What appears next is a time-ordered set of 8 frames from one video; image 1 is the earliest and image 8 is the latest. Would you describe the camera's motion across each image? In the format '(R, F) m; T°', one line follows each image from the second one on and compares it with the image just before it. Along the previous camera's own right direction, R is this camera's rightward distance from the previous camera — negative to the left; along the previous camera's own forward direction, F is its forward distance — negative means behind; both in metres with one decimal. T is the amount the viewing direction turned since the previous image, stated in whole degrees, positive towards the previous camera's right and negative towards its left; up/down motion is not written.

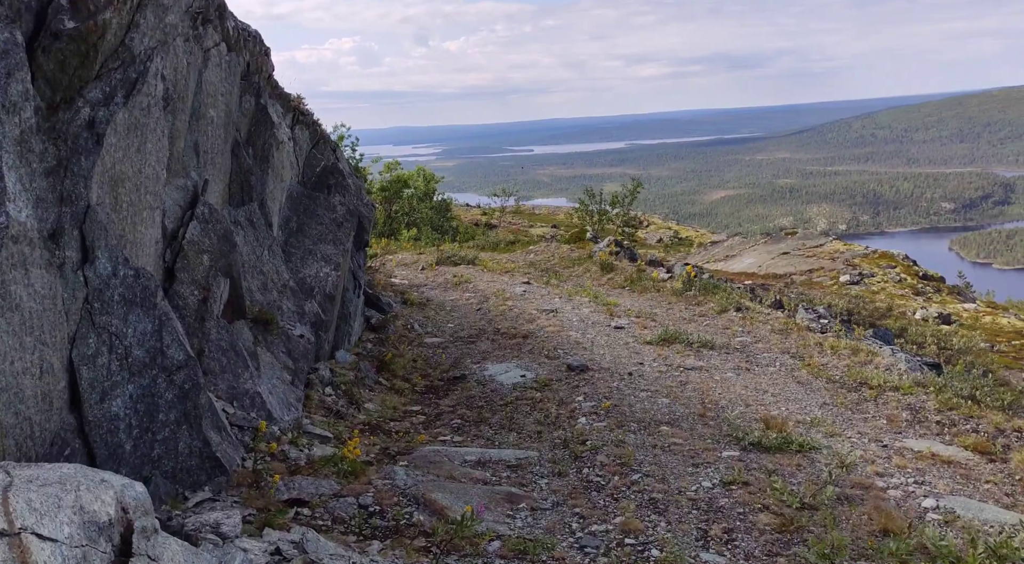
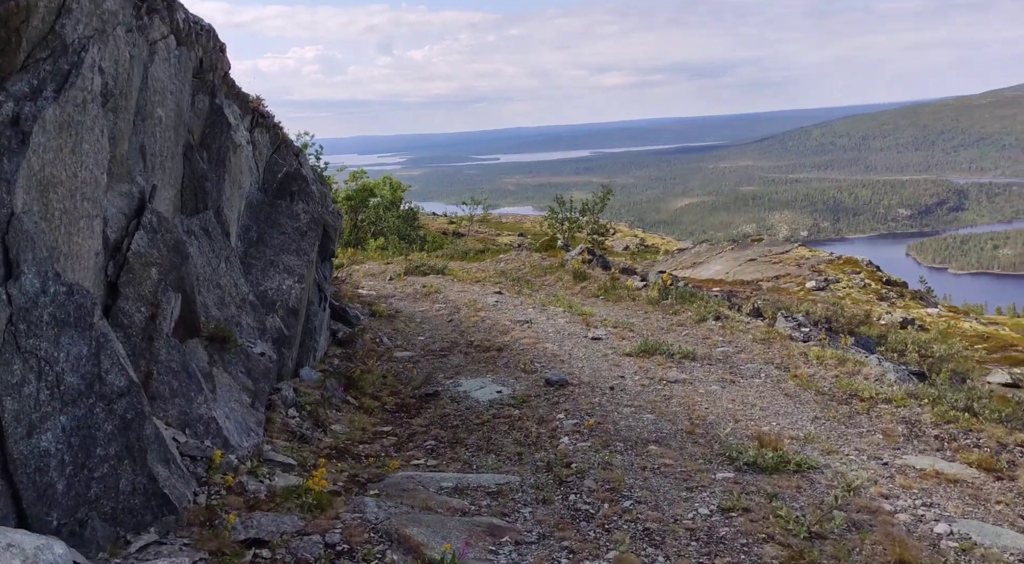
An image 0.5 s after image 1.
(-0.1, +0.9) m; +2°
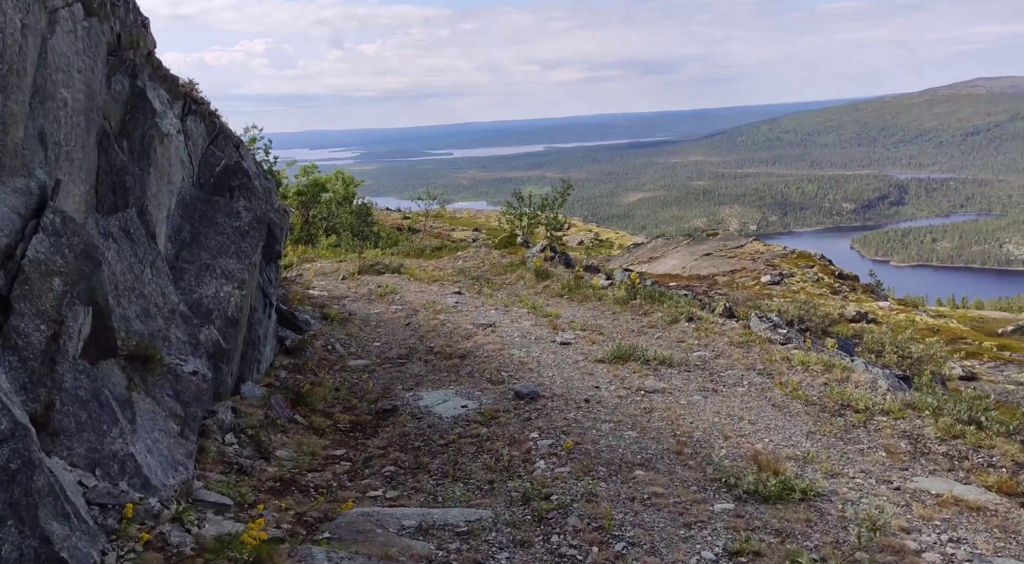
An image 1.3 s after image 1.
(-0.2, +1.6) m; +3°
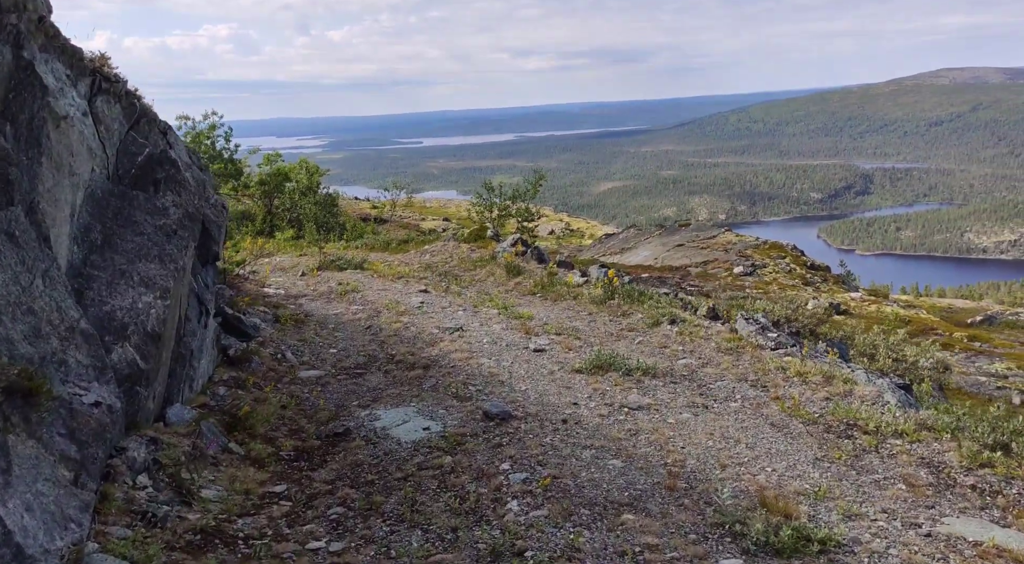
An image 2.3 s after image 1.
(+0.1, +1.9) m; +2°
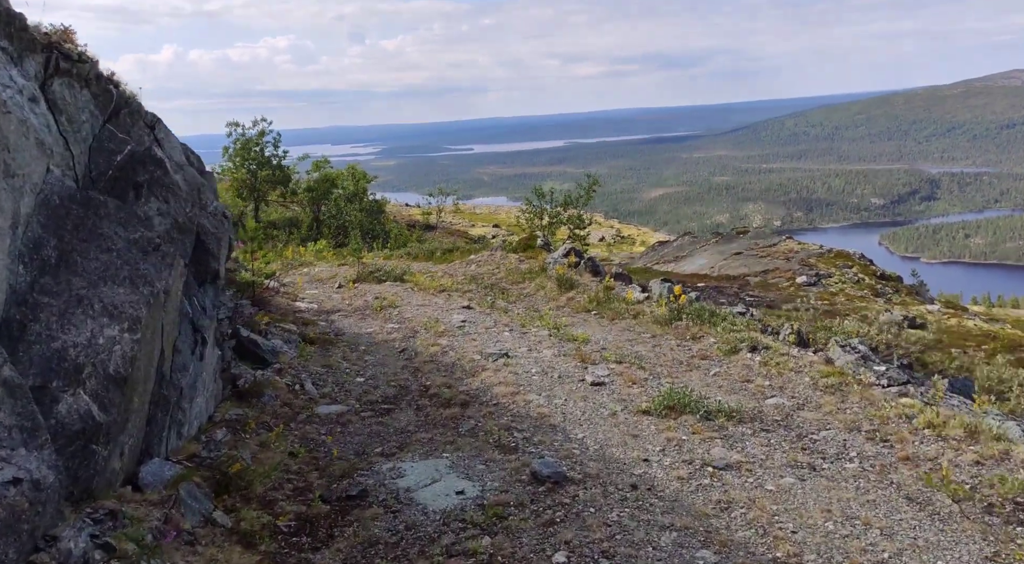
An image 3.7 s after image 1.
(-0.1, +2.8) m; -3°
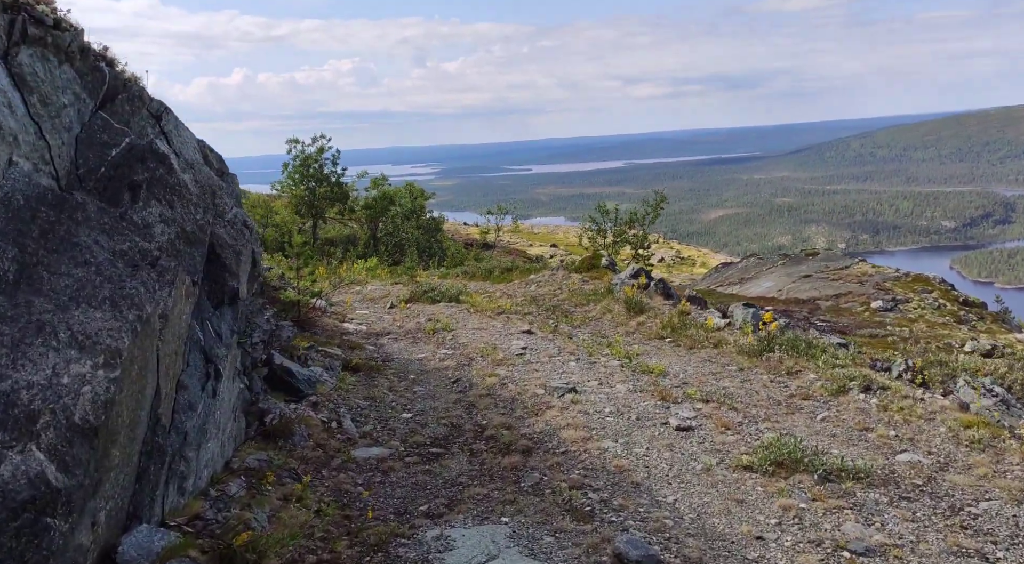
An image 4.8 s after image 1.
(-0.2, +2.4) m; -4°
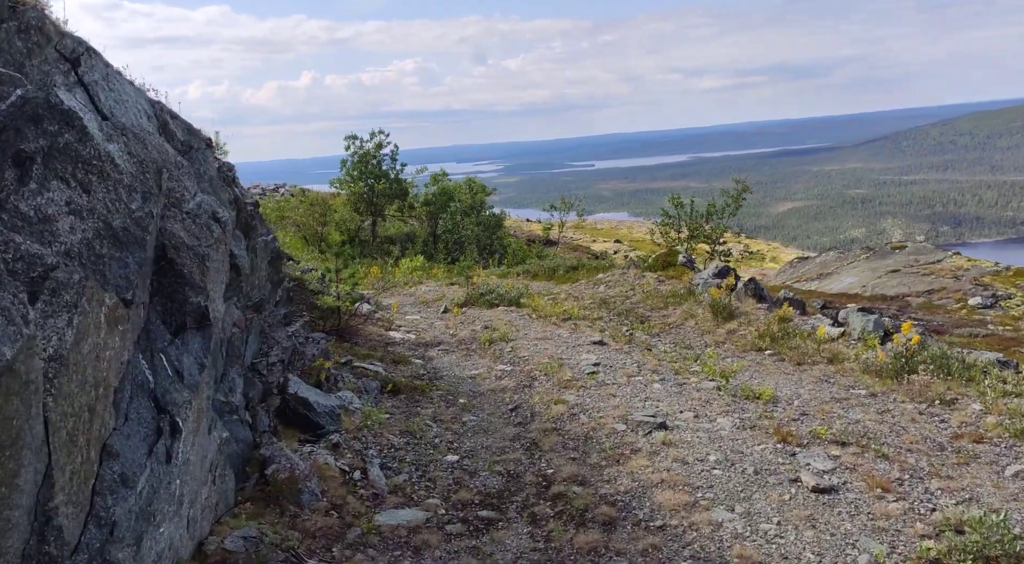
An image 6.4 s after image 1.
(-0.1, +3.5) m; -4°
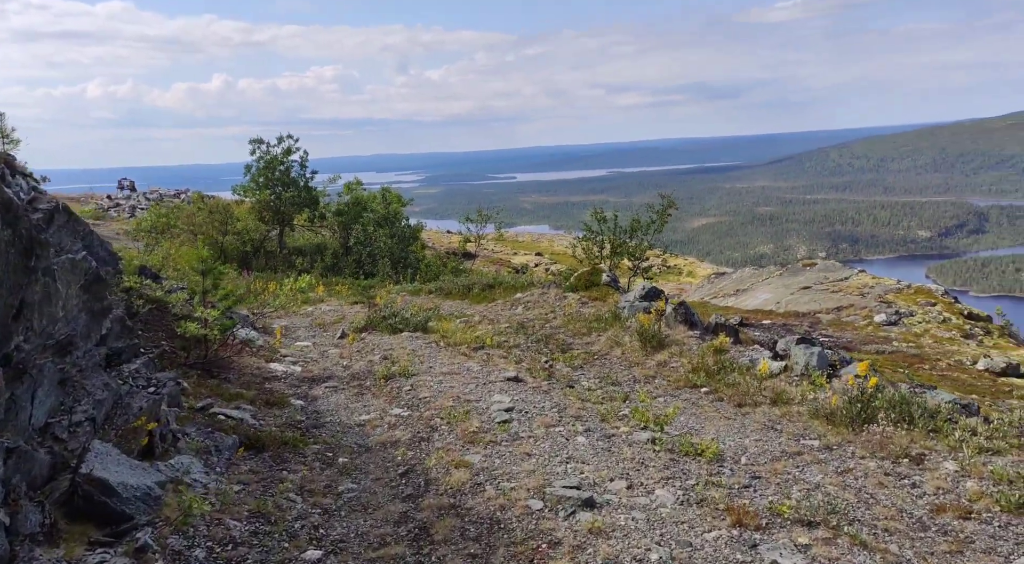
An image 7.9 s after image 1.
(+0.4, +3.0) m; +5°
